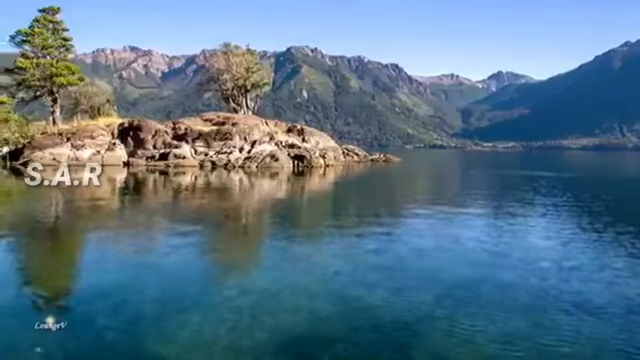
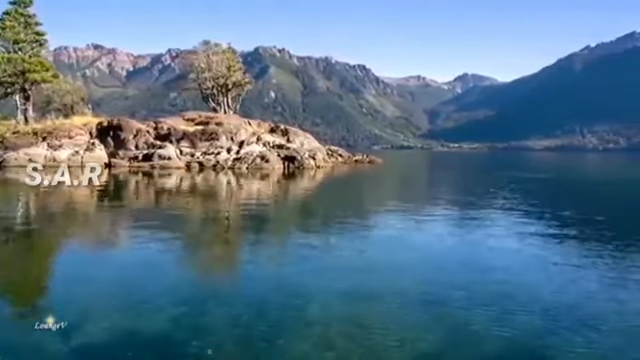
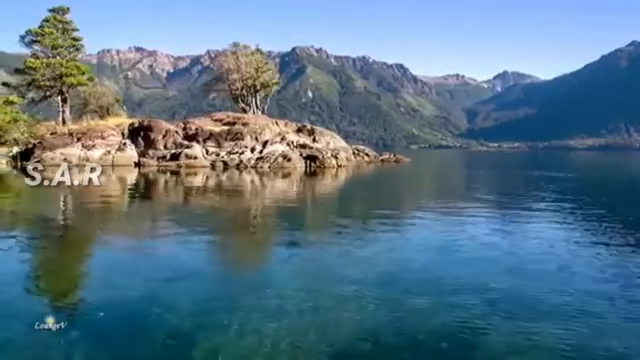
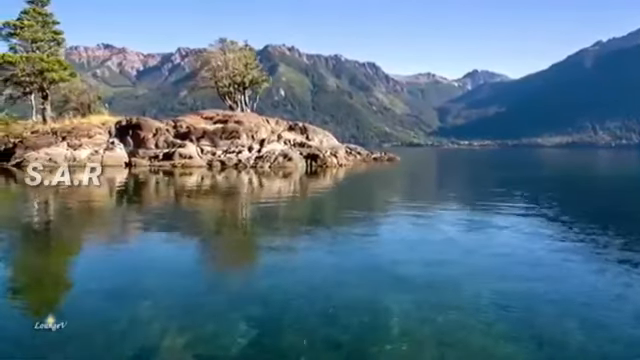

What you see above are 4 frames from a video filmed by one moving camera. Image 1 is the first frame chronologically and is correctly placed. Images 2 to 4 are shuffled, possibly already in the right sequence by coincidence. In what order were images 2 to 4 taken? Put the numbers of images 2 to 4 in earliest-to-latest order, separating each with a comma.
3, 2, 4
